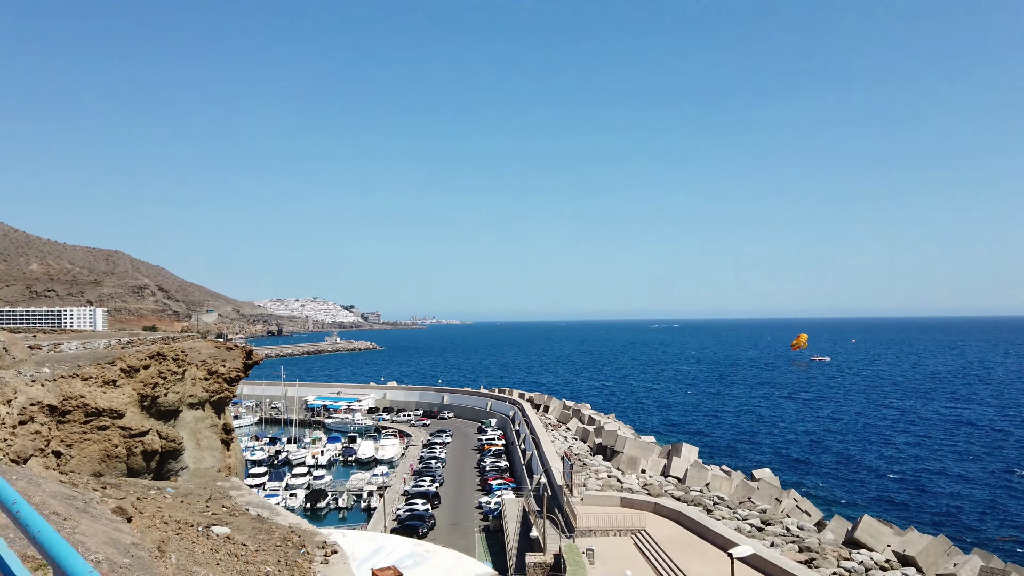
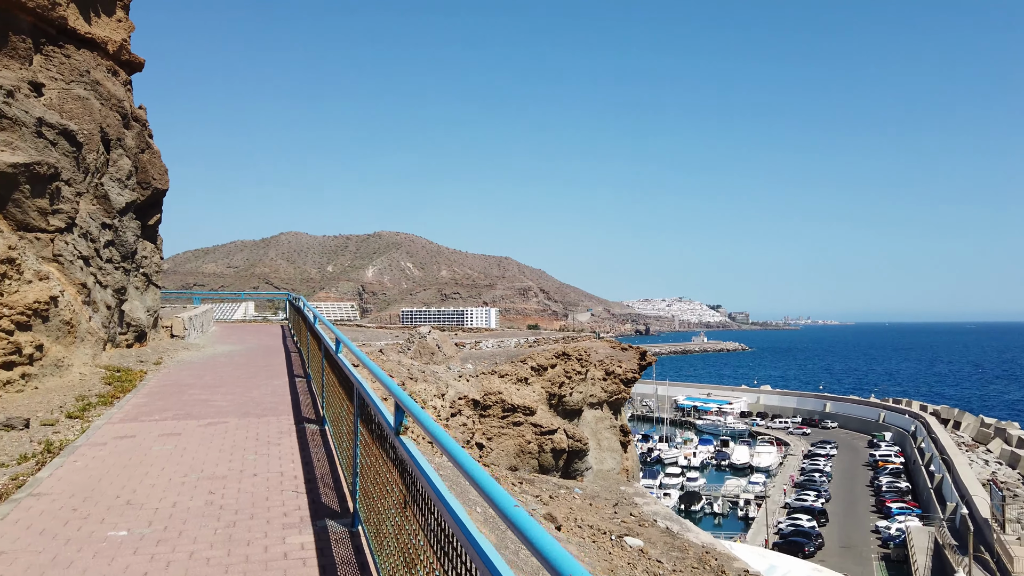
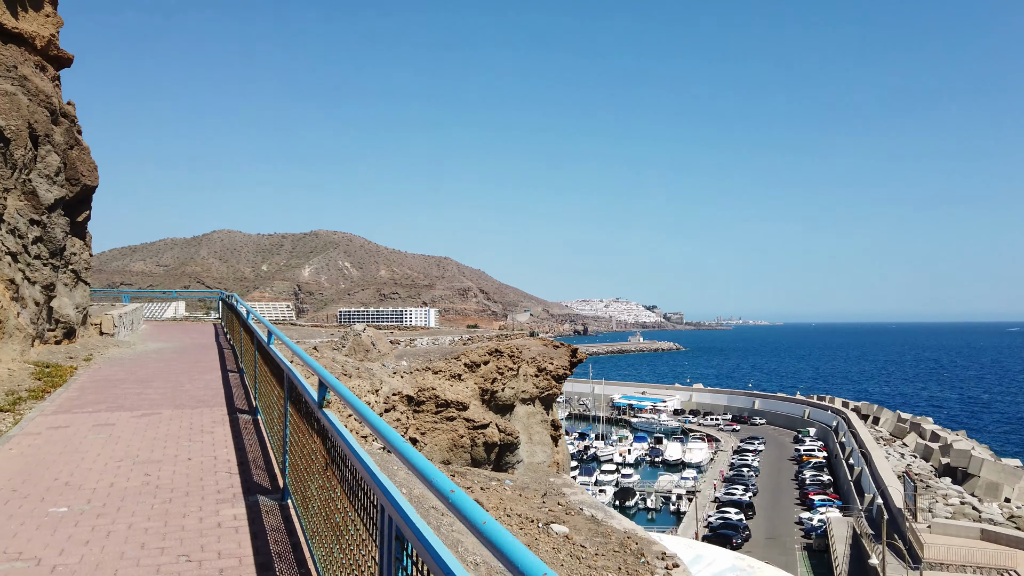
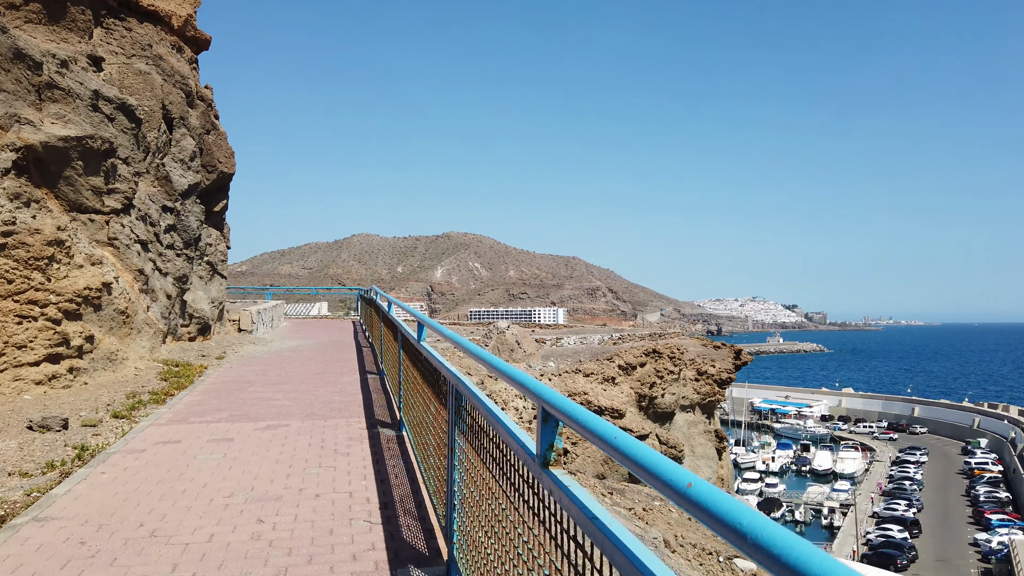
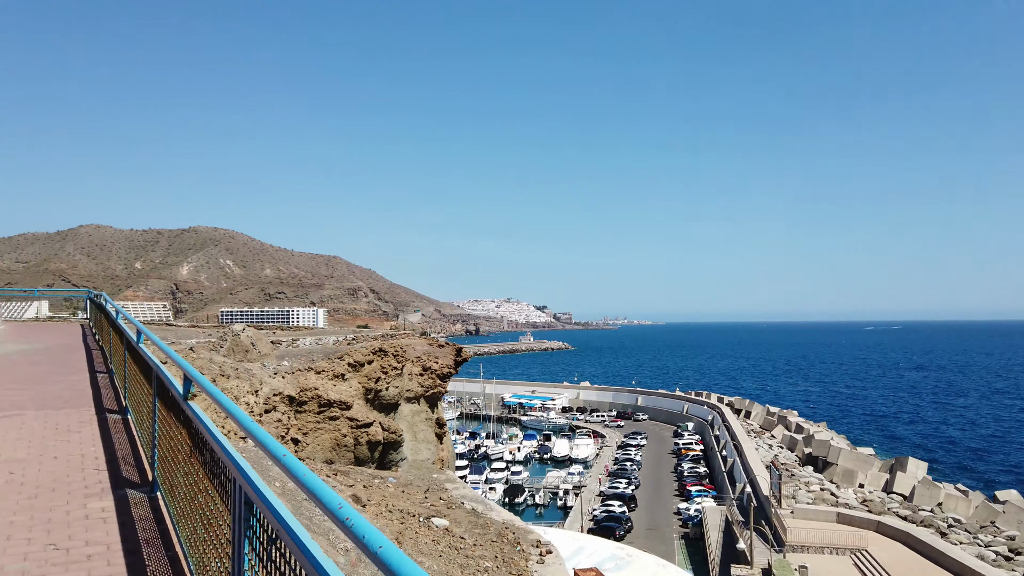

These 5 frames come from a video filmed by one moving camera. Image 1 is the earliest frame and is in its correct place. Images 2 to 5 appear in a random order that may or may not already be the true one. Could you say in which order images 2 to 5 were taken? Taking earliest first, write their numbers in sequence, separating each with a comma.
5, 3, 2, 4
